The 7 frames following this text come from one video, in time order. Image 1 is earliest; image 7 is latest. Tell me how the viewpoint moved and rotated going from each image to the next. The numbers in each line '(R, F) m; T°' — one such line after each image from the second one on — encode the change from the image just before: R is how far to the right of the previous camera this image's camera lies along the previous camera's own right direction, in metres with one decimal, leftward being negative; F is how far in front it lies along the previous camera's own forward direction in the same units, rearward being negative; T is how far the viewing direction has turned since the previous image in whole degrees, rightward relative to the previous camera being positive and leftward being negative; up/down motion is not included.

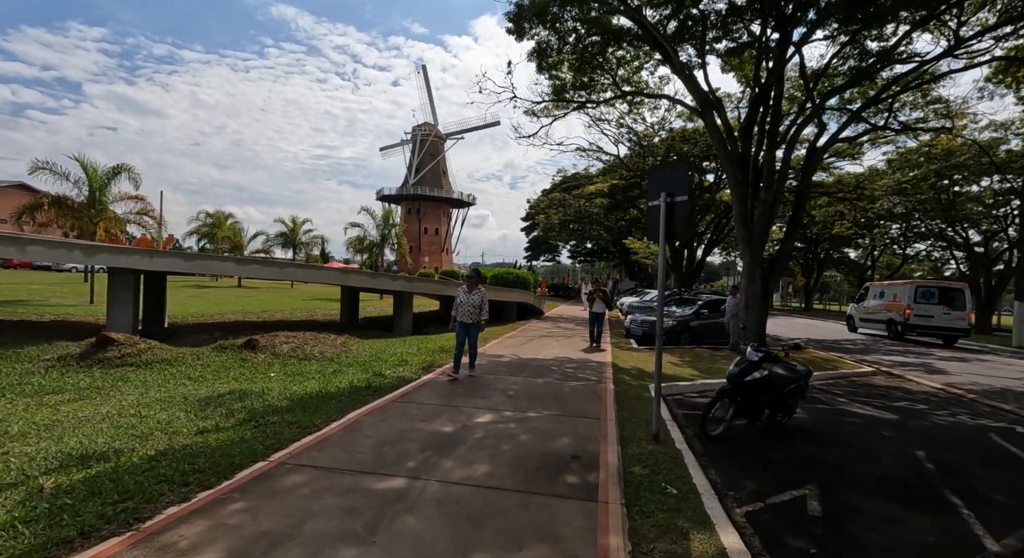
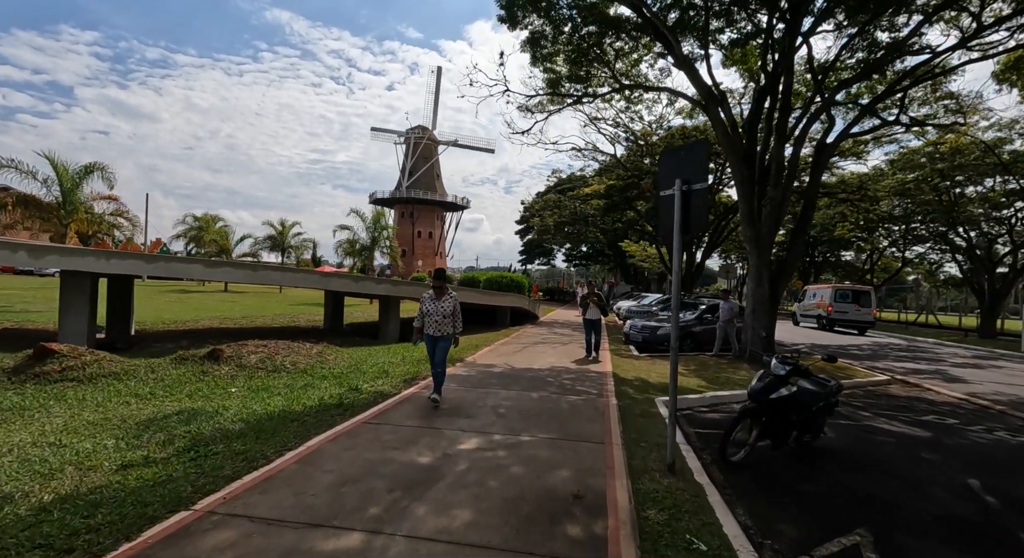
(+0.1, +0.8) m; +1°
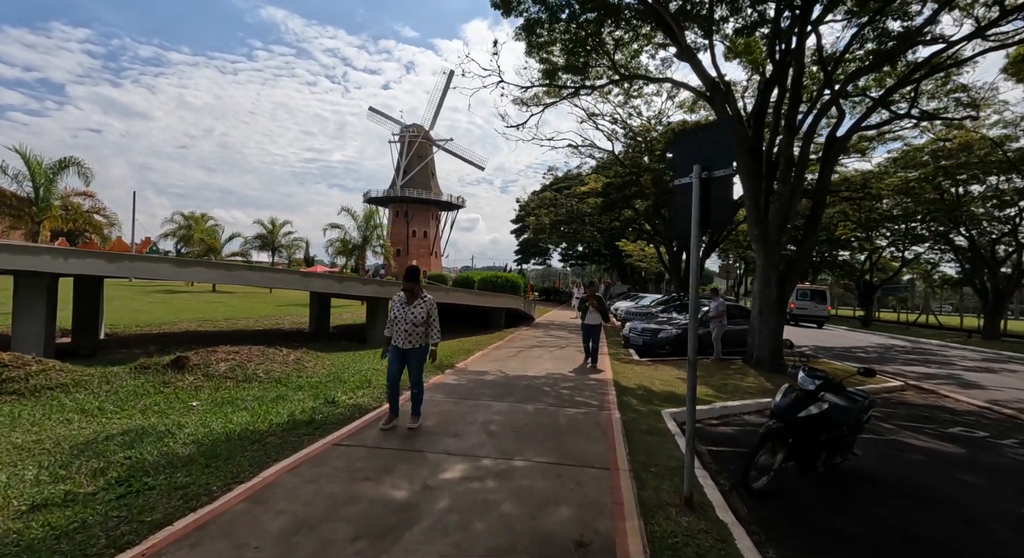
(0.0, +0.7) m; 0°
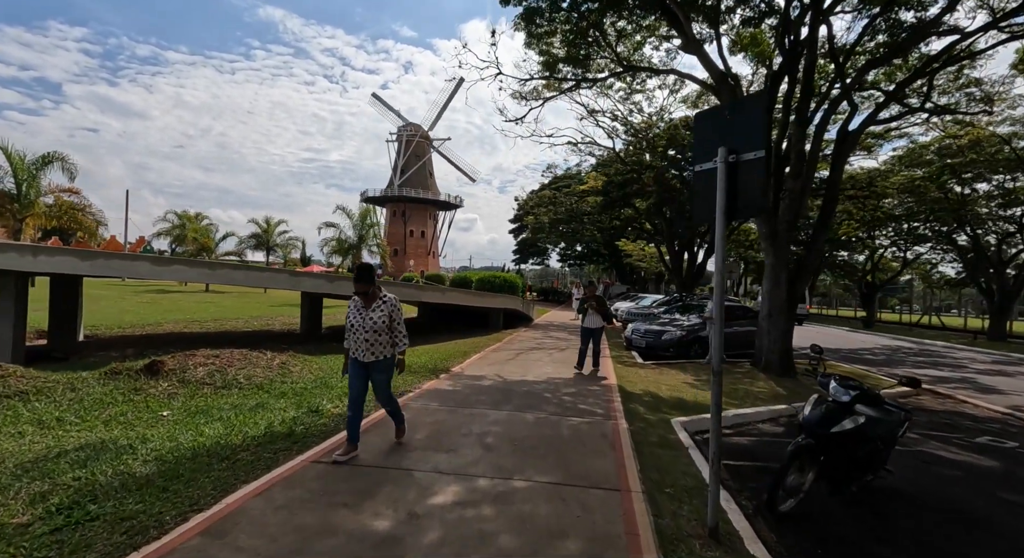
(0.0, +0.5) m; 0°
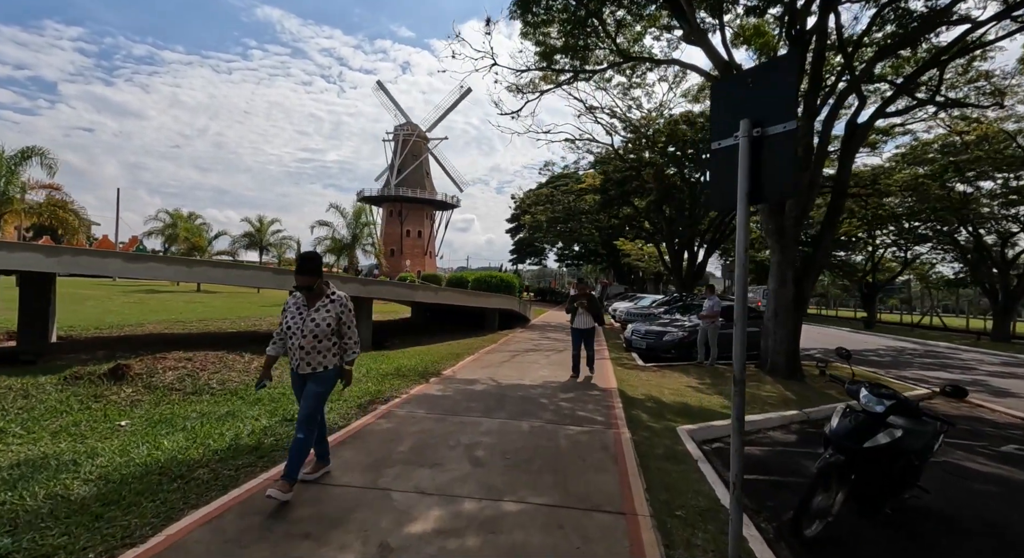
(+0.1, +0.5) m; 0°
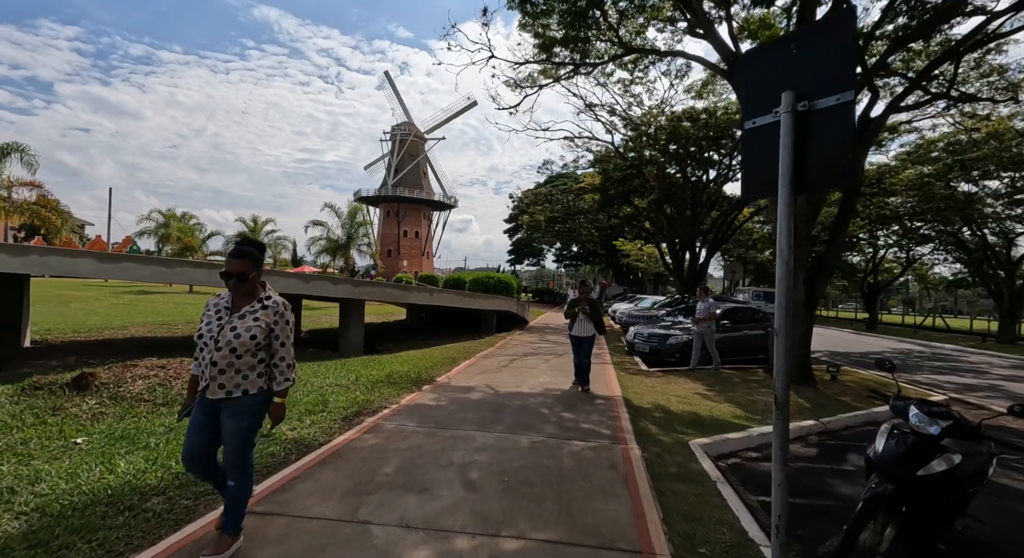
(0.0, +0.5) m; 0°
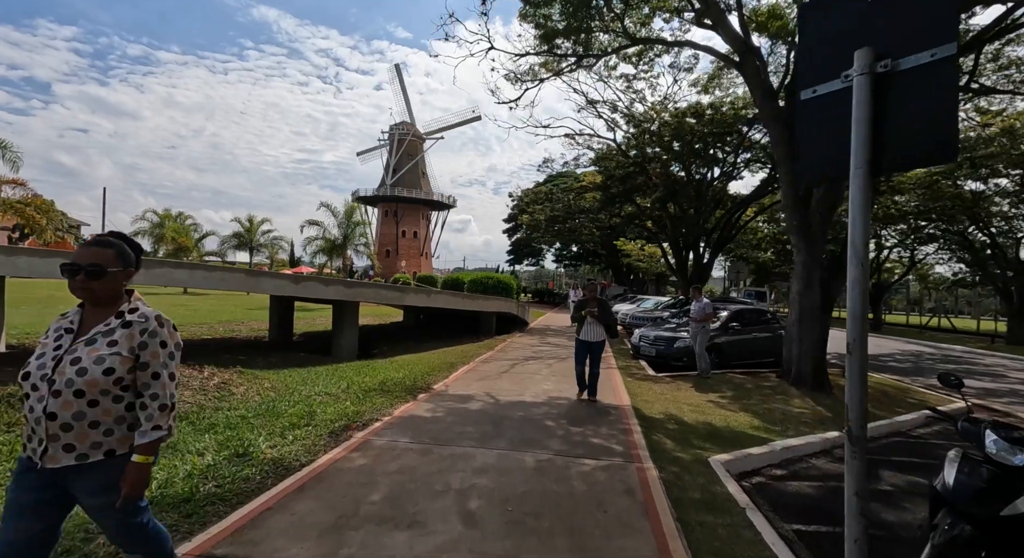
(0.0, +0.5) m; 0°
